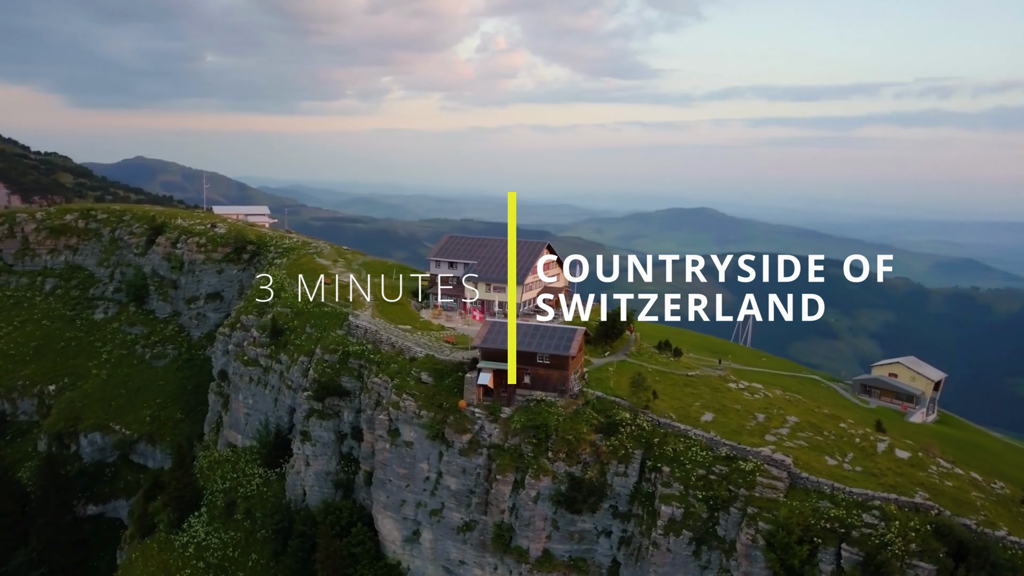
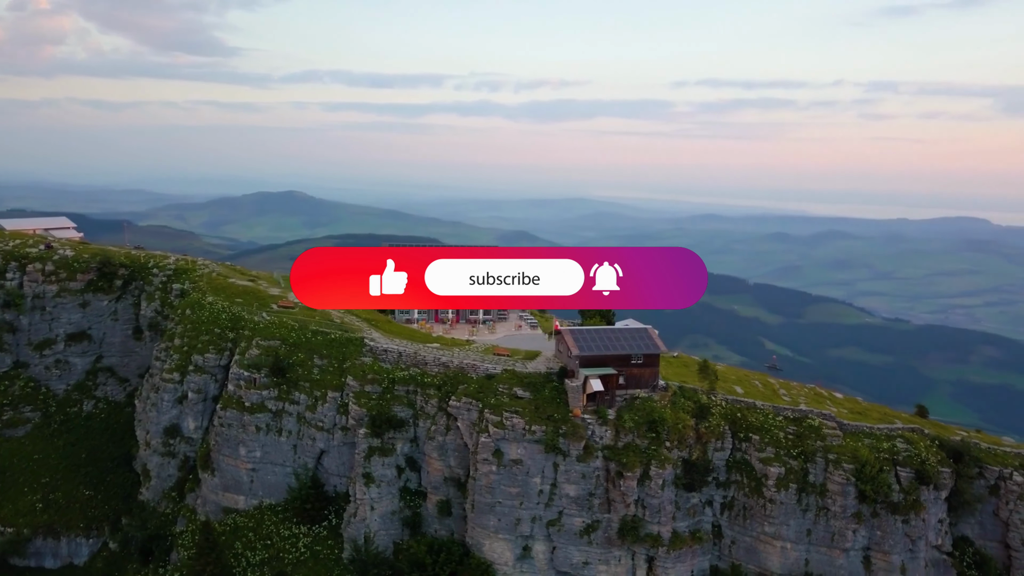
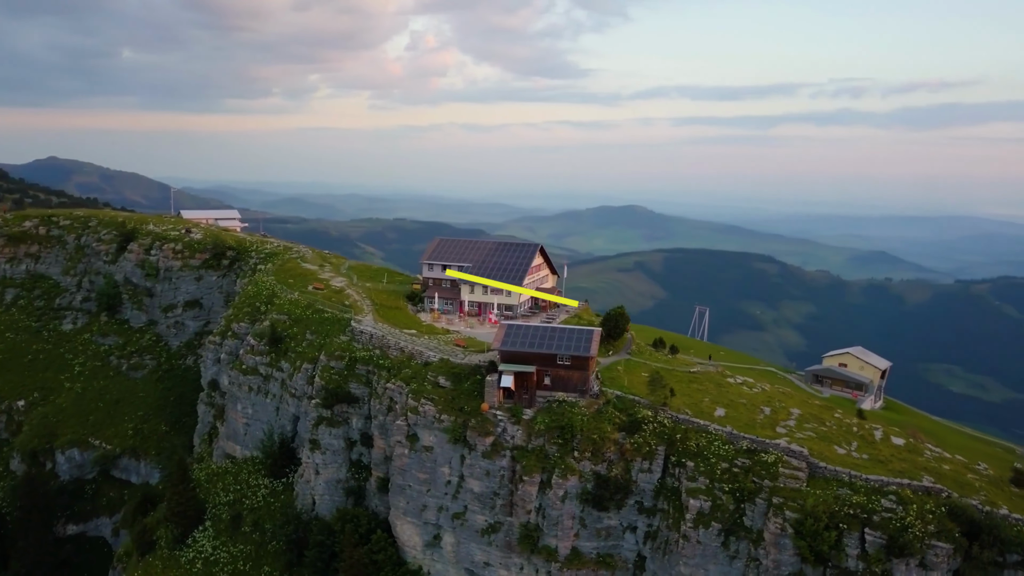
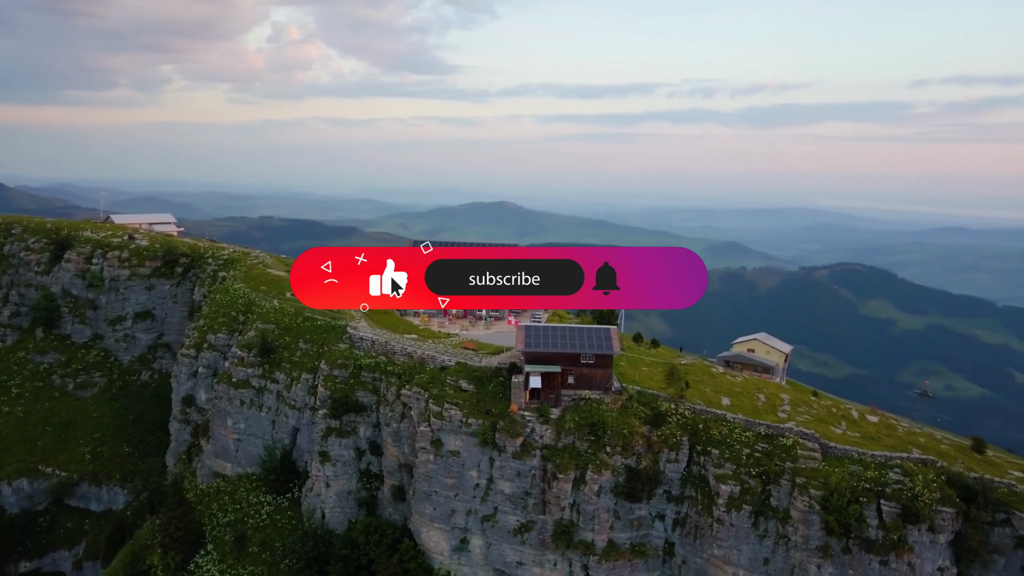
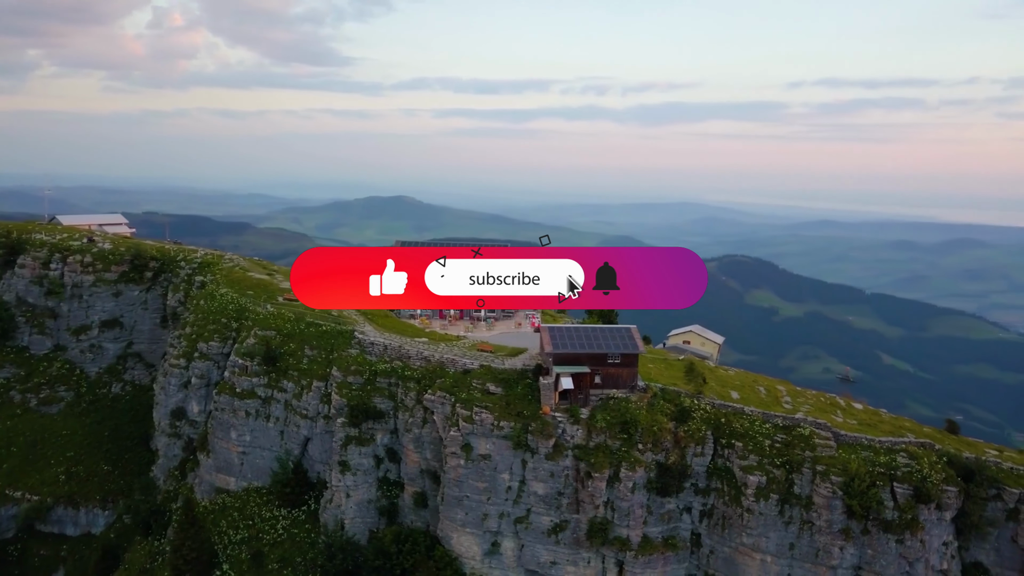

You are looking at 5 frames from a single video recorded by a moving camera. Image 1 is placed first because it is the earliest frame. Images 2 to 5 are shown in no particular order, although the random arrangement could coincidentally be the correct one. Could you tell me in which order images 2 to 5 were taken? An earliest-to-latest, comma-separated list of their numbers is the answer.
3, 4, 5, 2
